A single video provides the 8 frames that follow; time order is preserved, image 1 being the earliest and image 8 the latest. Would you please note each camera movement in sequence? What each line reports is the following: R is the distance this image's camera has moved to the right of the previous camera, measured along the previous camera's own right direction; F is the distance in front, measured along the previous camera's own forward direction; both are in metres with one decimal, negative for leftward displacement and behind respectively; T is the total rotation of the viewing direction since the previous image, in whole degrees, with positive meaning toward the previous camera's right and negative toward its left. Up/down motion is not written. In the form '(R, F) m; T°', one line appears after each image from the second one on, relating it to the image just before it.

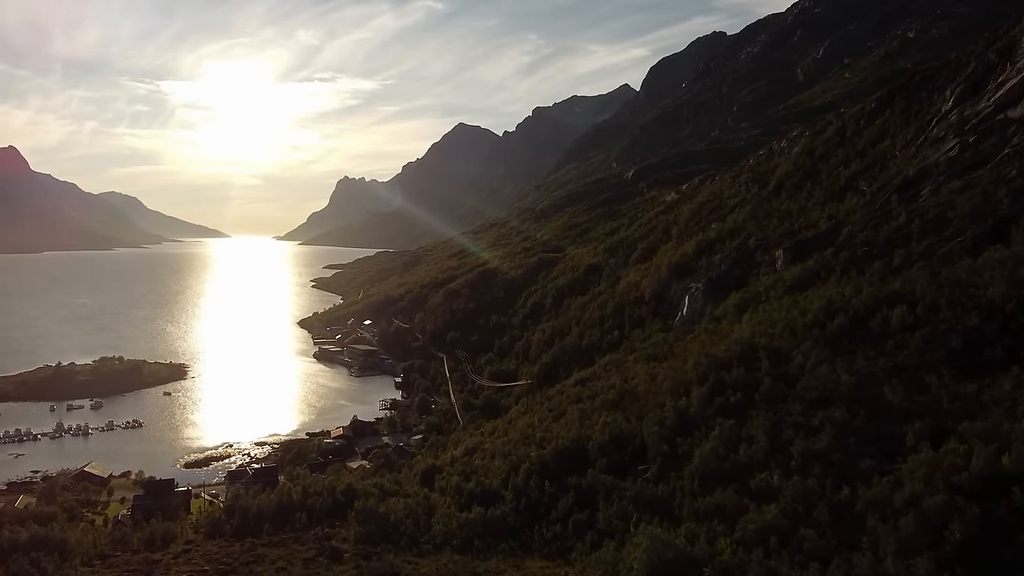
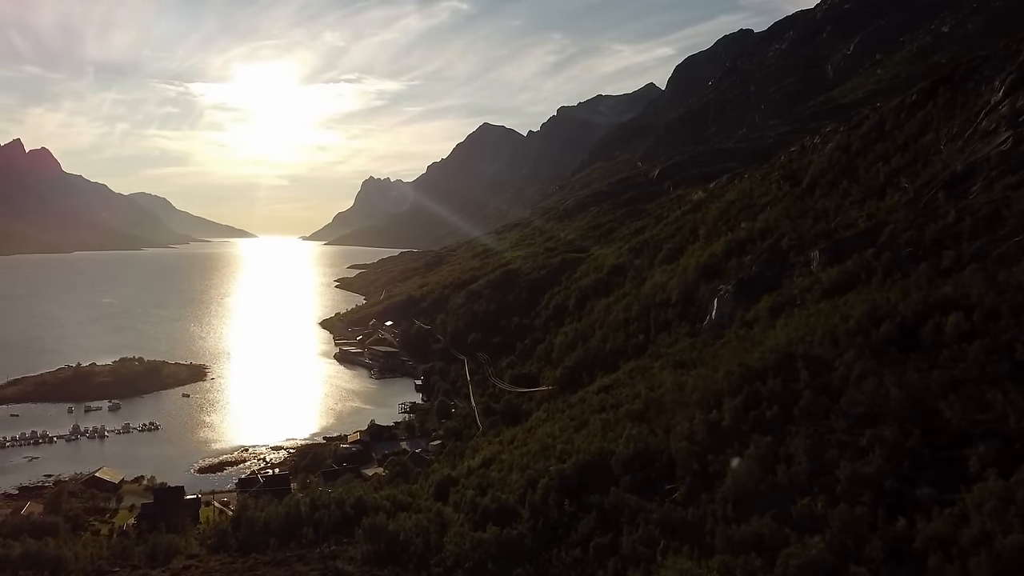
(+0.2, +1.1) m; -2°
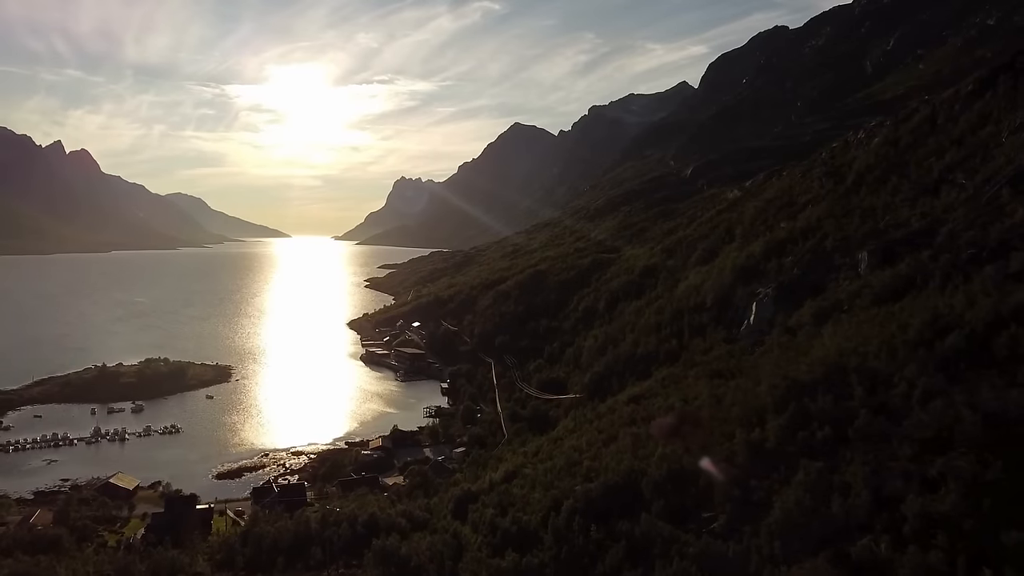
(+0.2, +1.3) m; -3°
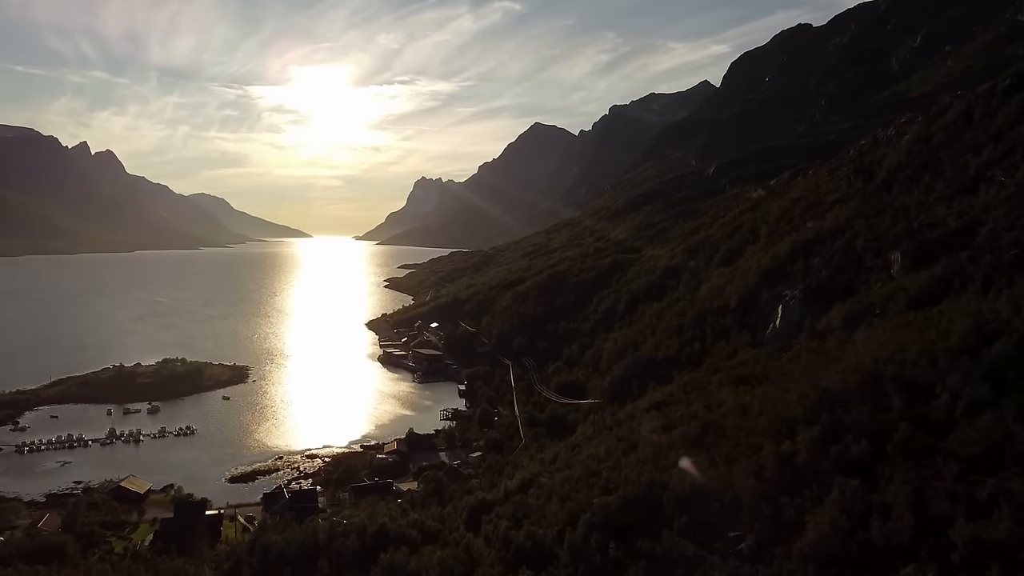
(+0.1, +0.7) m; -2°
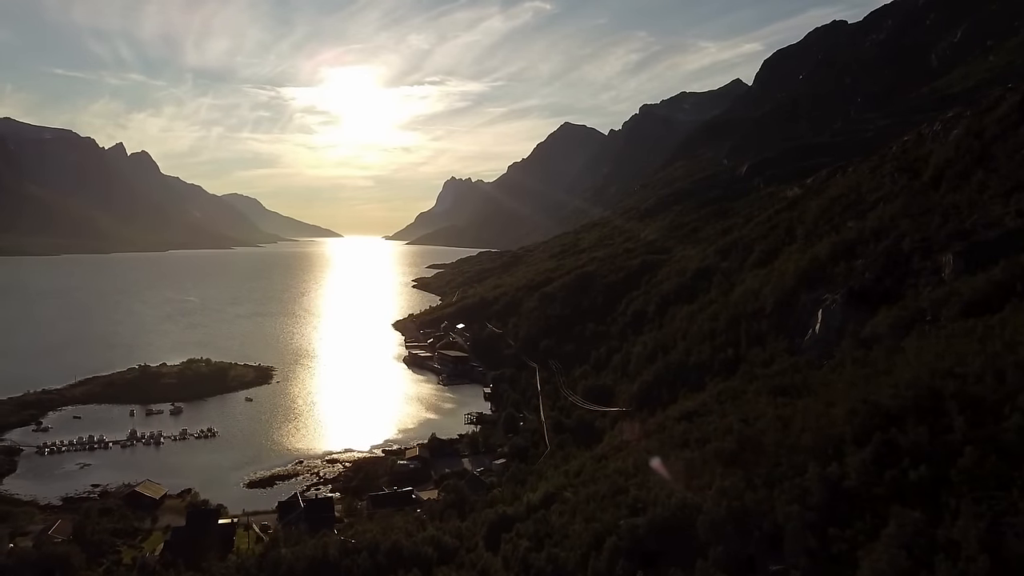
(+0.2, +1.0) m; -3°
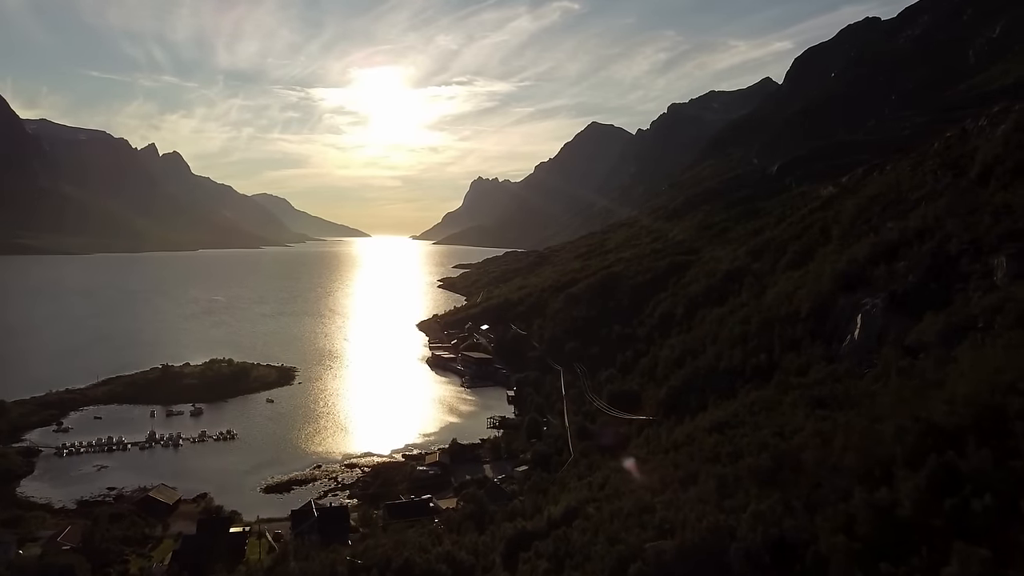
(+0.2, +0.9) m; -2°
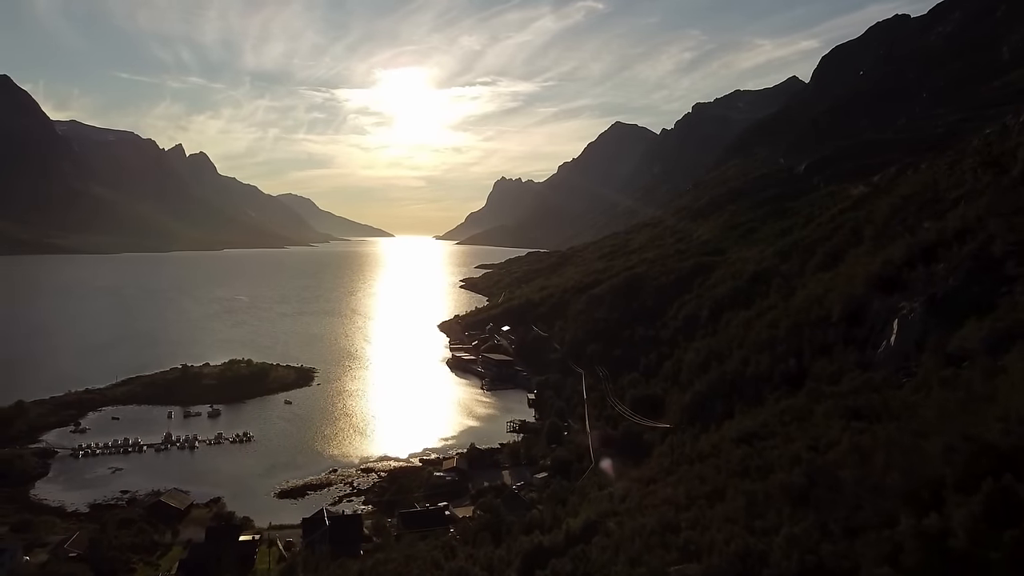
(+0.1, +0.8) m; -2°
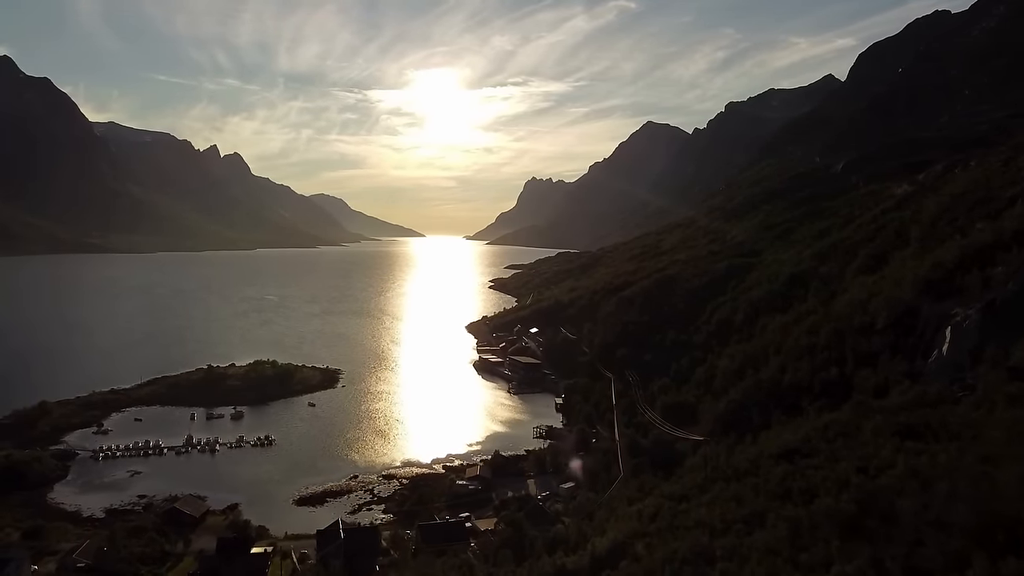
(+0.2, +1.0) m; -3°
